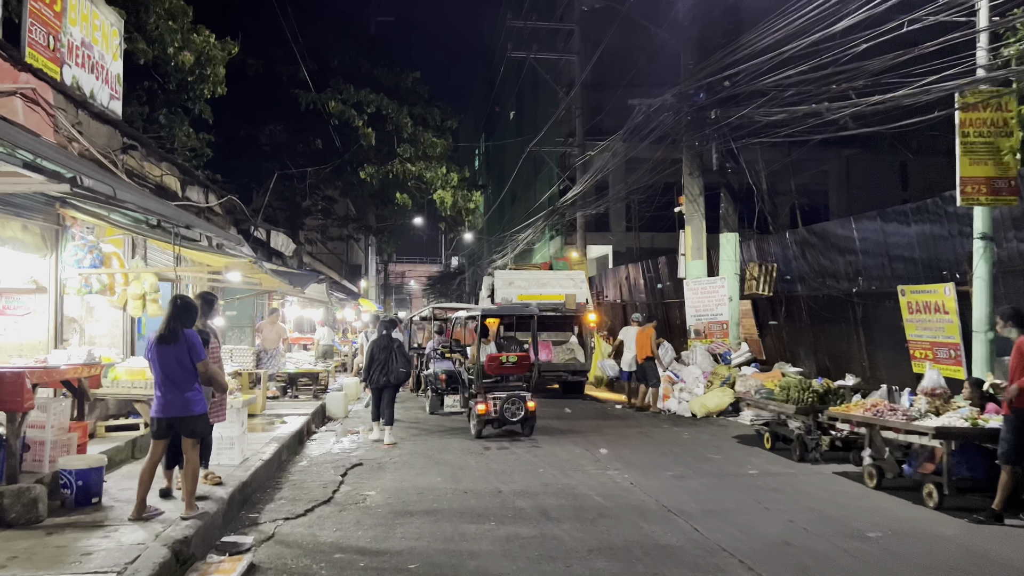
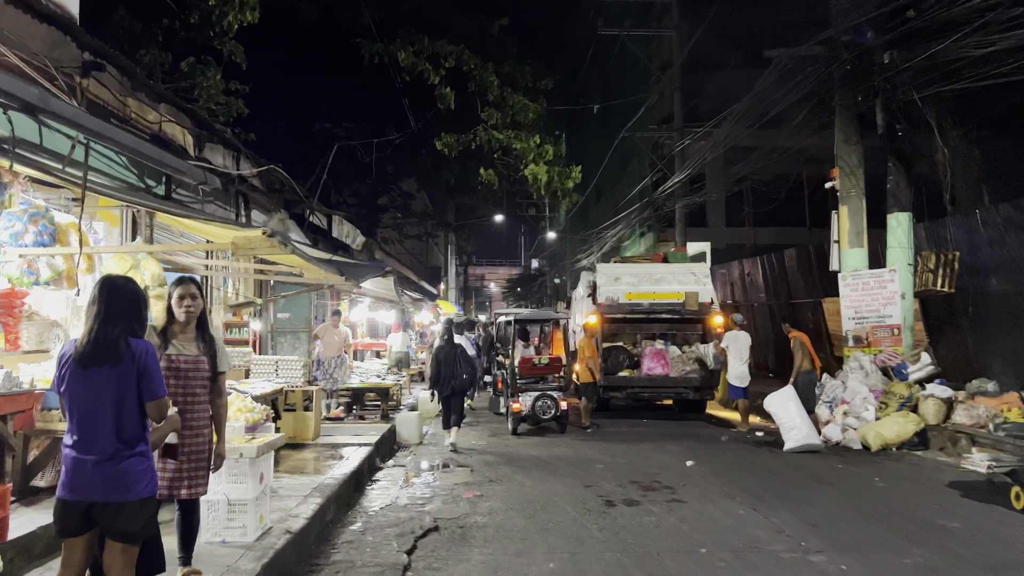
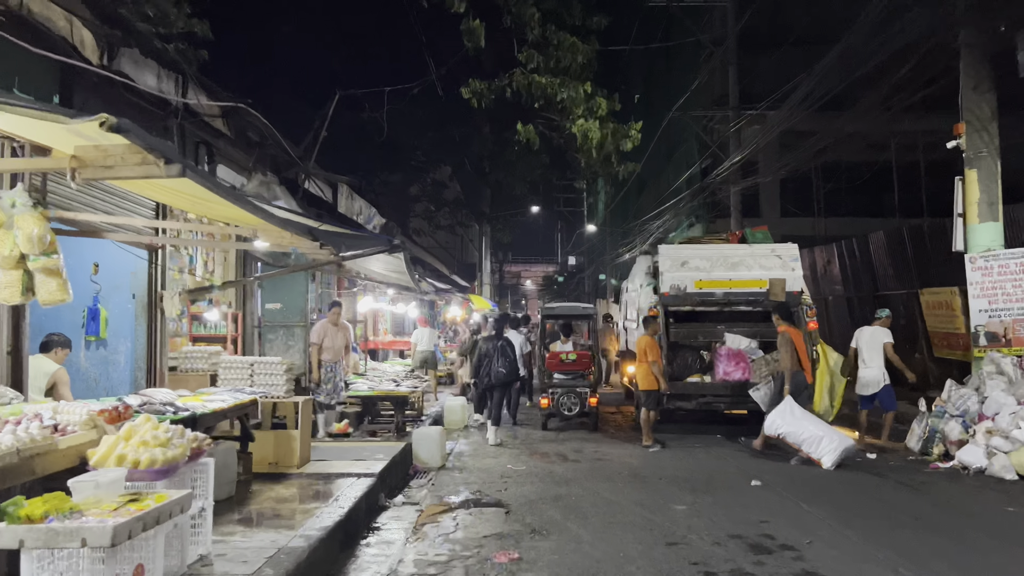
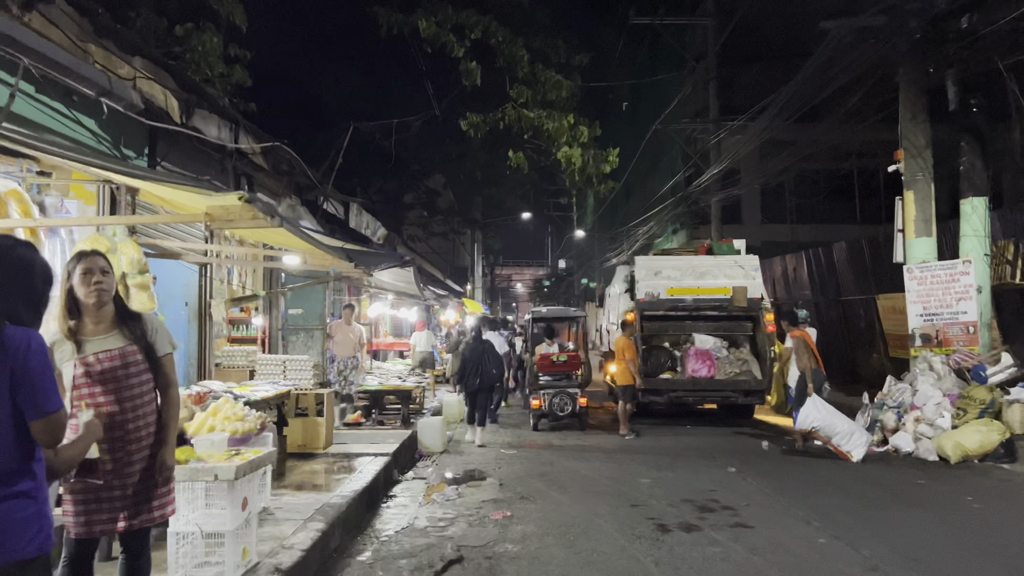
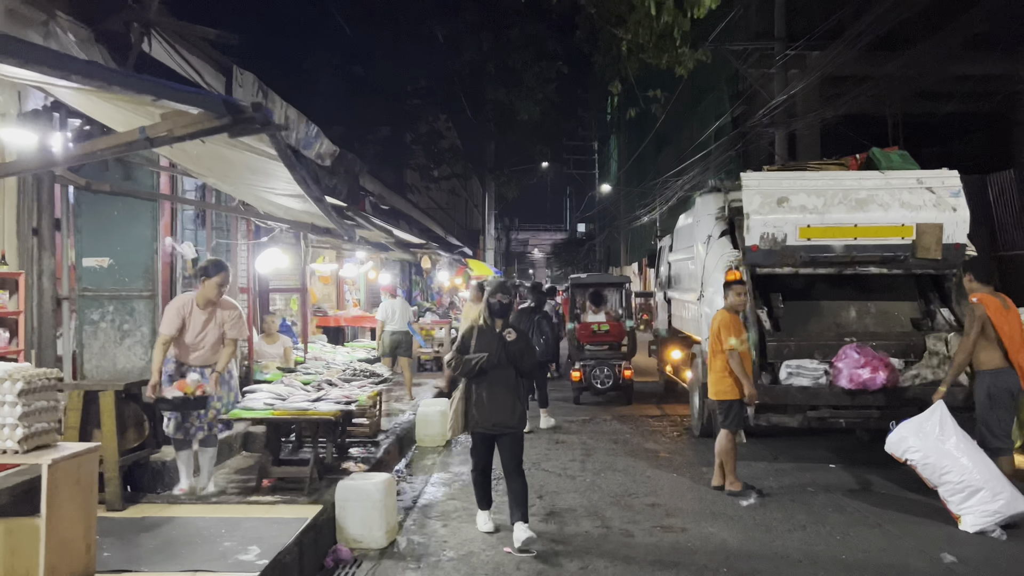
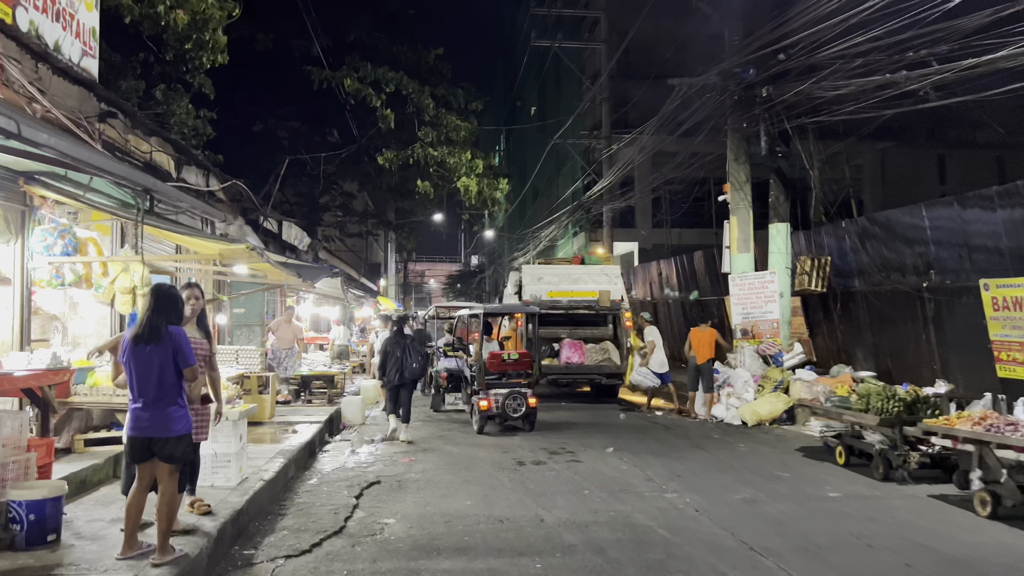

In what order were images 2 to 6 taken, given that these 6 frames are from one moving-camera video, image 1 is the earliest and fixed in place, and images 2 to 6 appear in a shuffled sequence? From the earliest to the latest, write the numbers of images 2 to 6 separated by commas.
6, 2, 4, 3, 5
